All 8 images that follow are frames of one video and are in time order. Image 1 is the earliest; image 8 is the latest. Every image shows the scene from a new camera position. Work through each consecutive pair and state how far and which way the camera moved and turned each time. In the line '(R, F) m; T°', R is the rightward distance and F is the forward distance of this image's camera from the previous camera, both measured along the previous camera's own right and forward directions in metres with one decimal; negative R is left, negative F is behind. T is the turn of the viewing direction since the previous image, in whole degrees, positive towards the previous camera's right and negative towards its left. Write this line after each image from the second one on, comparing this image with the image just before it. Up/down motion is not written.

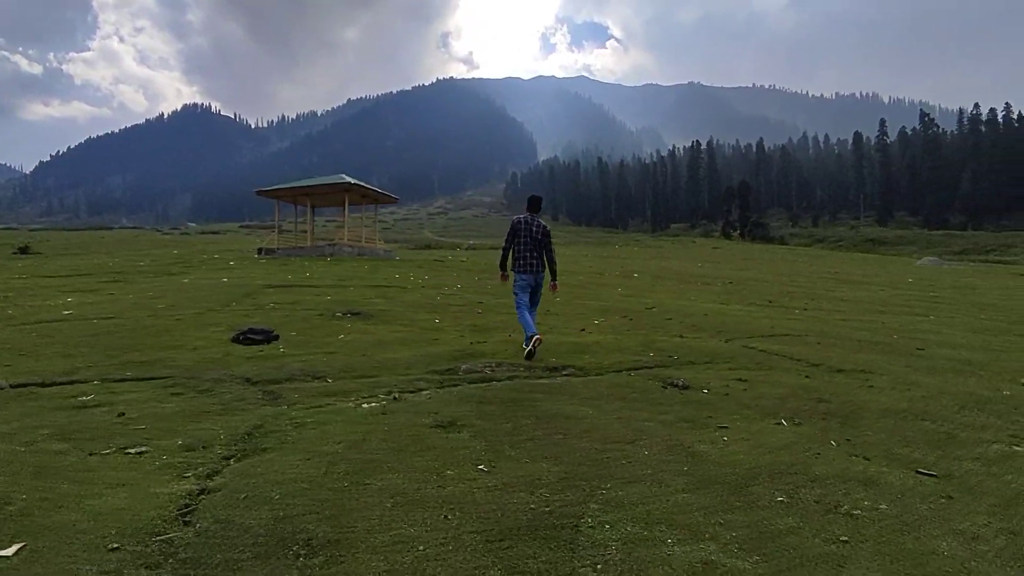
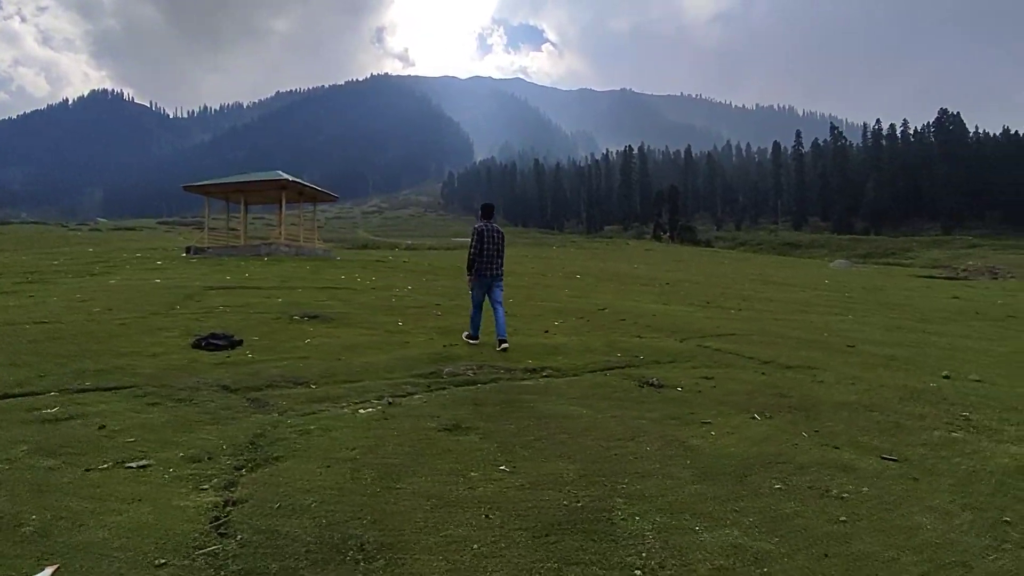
(-0.8, -0.2) m; +7°
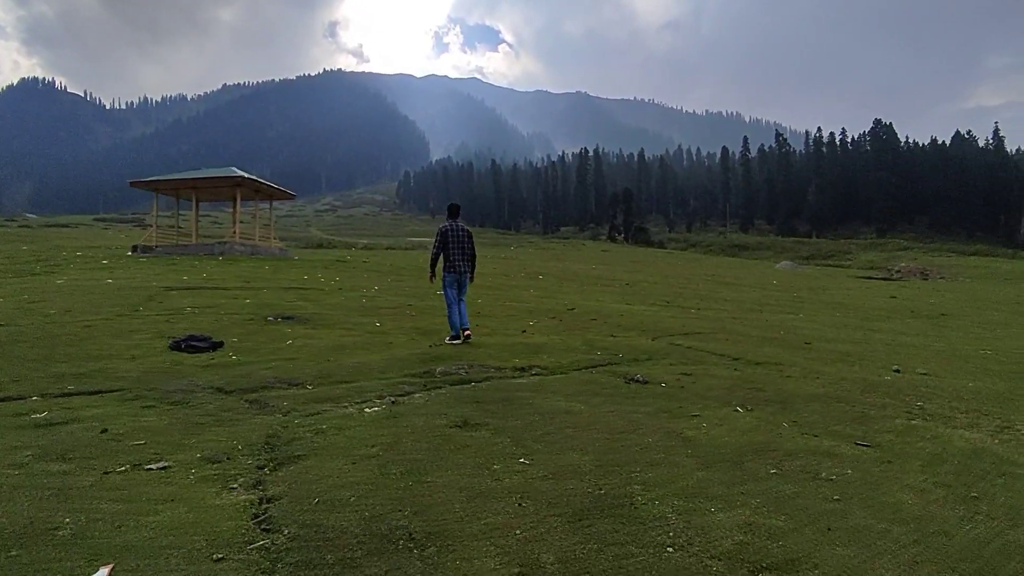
(-0.6, -0.2) m; +5°
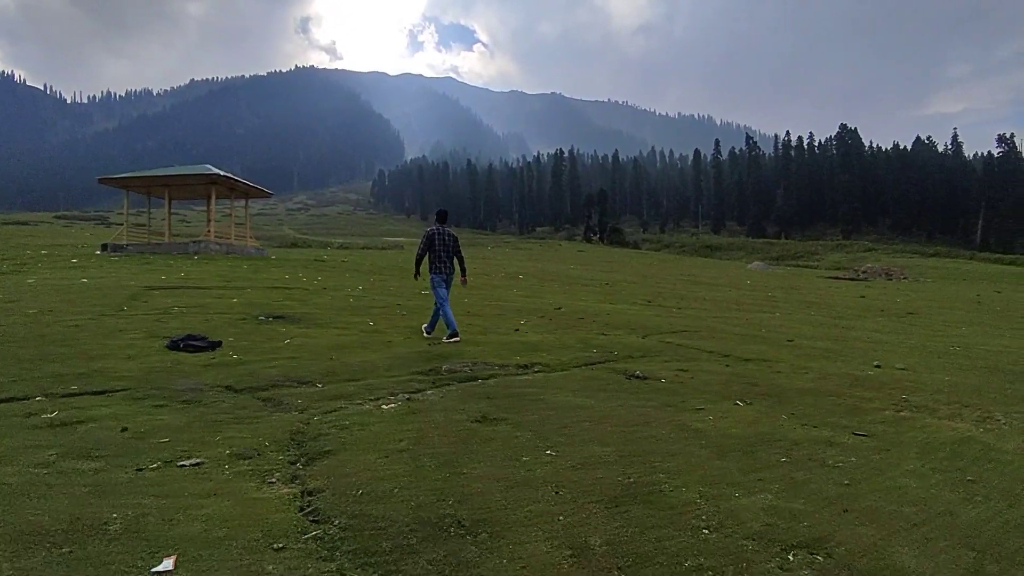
(-0.5, -0.2) m; +3°
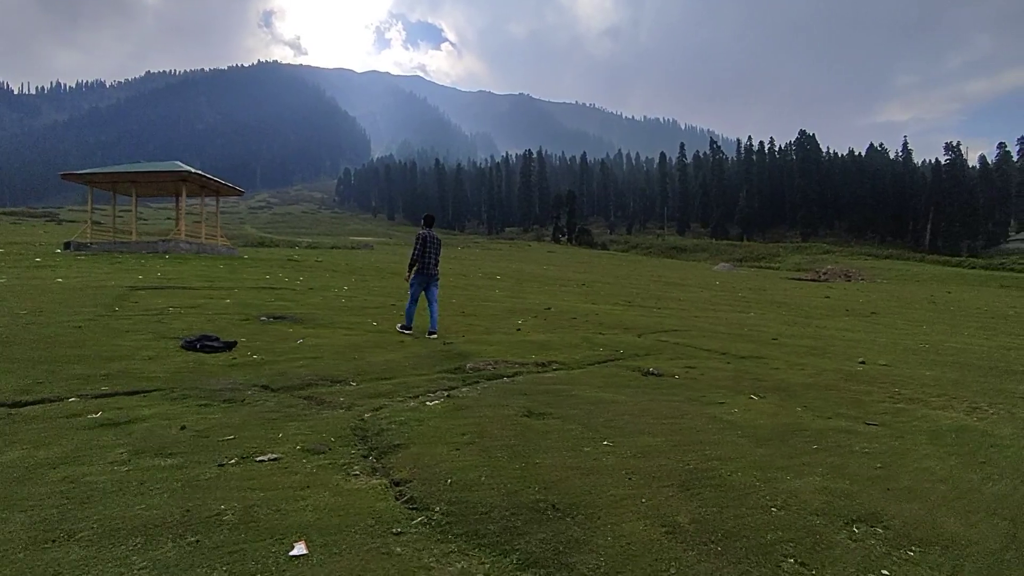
(-1.0, -0.3) m; +3°
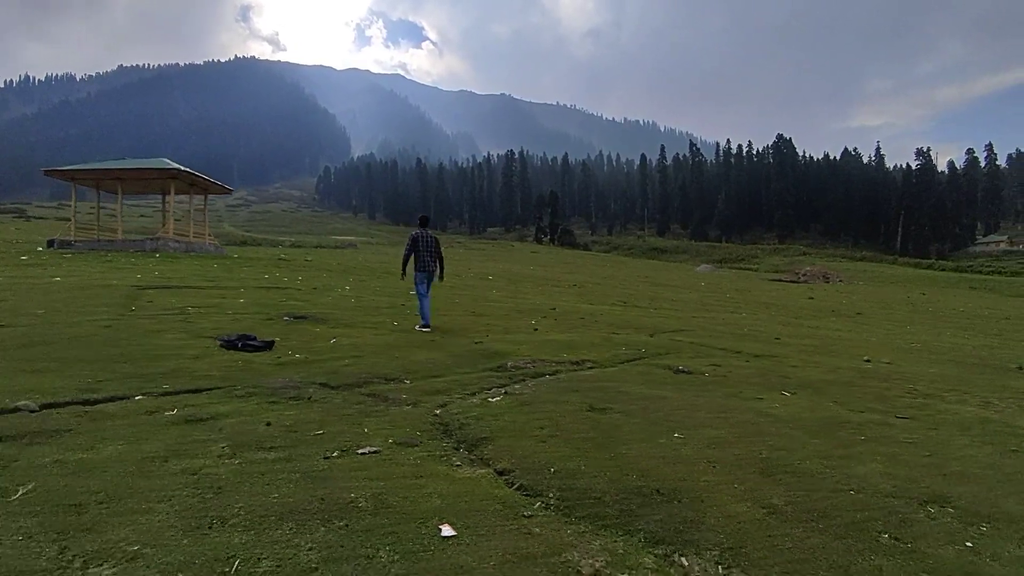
(-1.2, -0.4) m; +2°
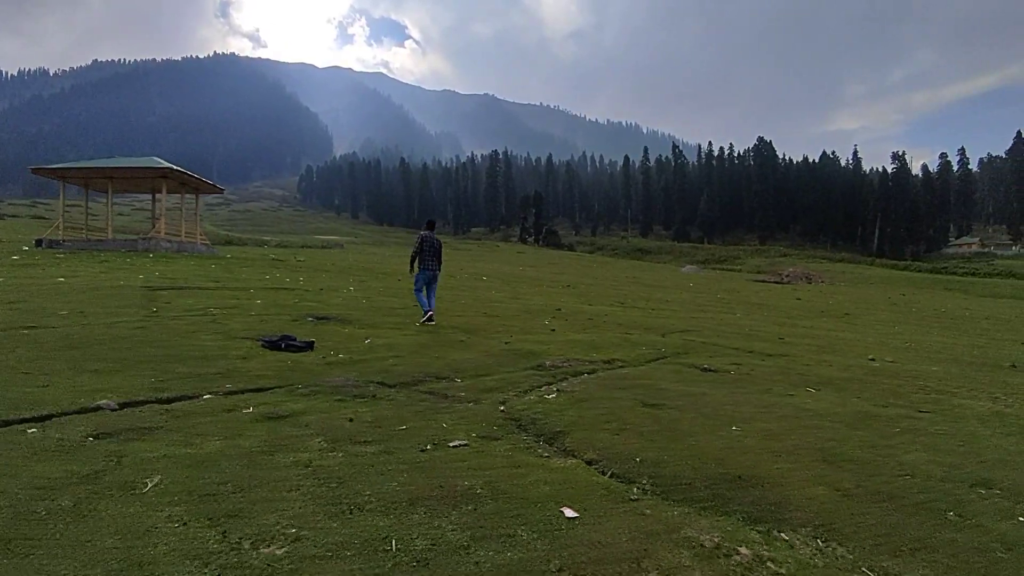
(-1.1, -0.4) m; +2°
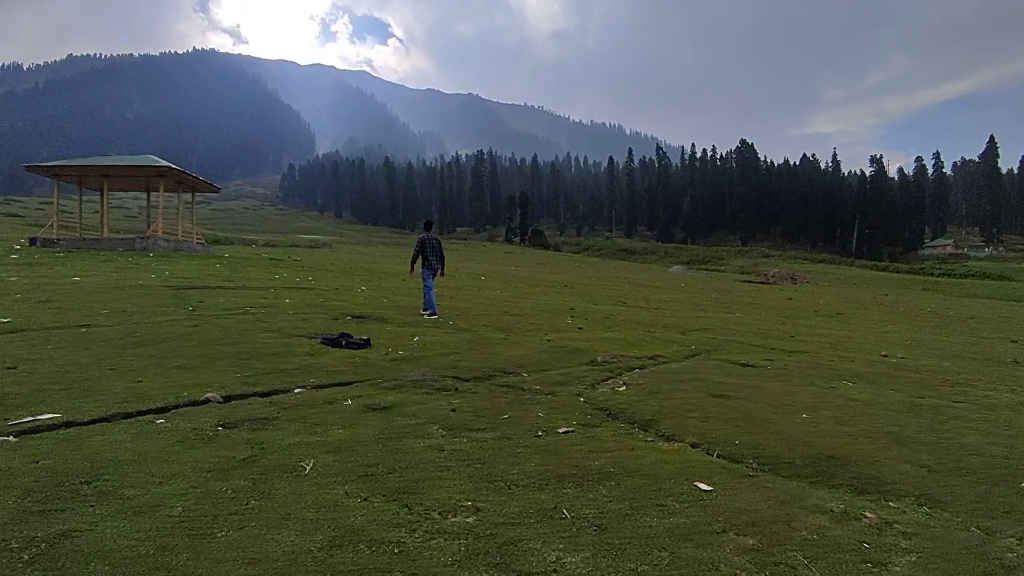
(-1.5, -0.6) m; +2°
